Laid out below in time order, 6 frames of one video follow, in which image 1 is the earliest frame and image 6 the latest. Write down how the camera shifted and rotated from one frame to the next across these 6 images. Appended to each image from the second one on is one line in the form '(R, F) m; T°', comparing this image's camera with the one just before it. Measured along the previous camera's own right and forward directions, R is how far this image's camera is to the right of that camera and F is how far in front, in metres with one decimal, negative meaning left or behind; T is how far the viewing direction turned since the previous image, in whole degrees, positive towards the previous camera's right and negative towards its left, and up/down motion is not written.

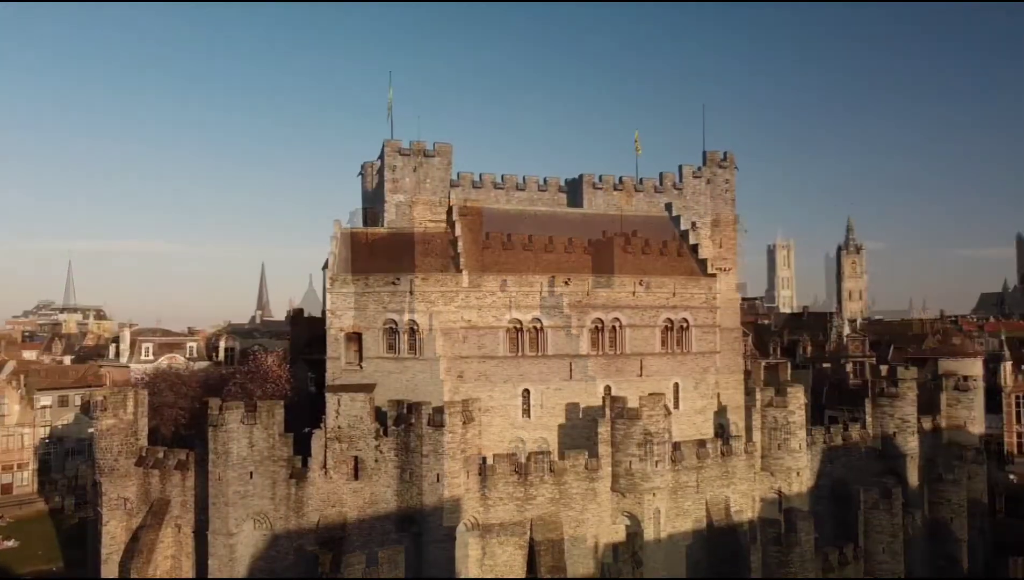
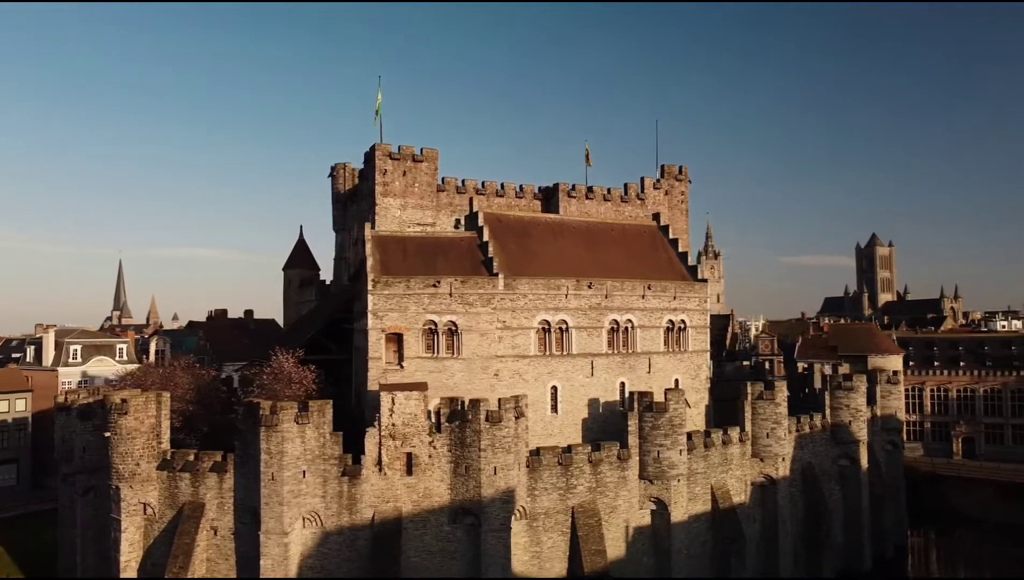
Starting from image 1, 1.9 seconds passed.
(-8.4, -1.5) m; +10°
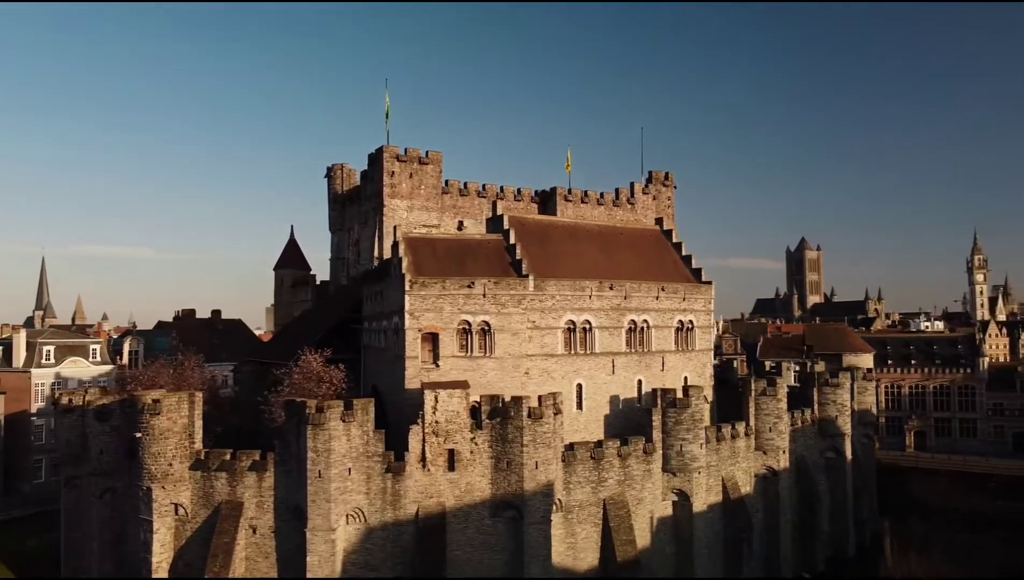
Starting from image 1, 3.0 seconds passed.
(-5.0, -1.1) m; +5°
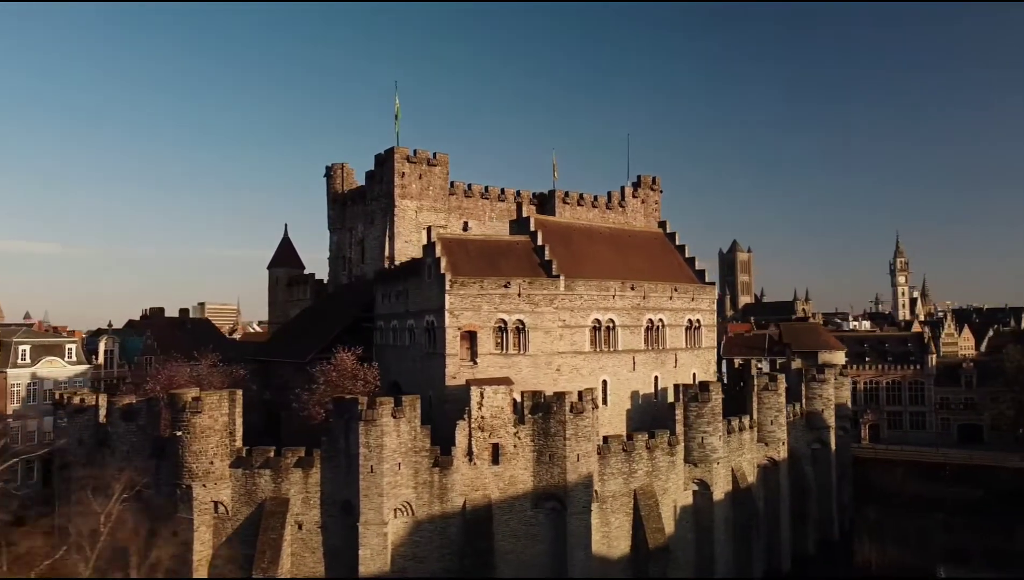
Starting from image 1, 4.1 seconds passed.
(-5.4, -1.3) m; +5°
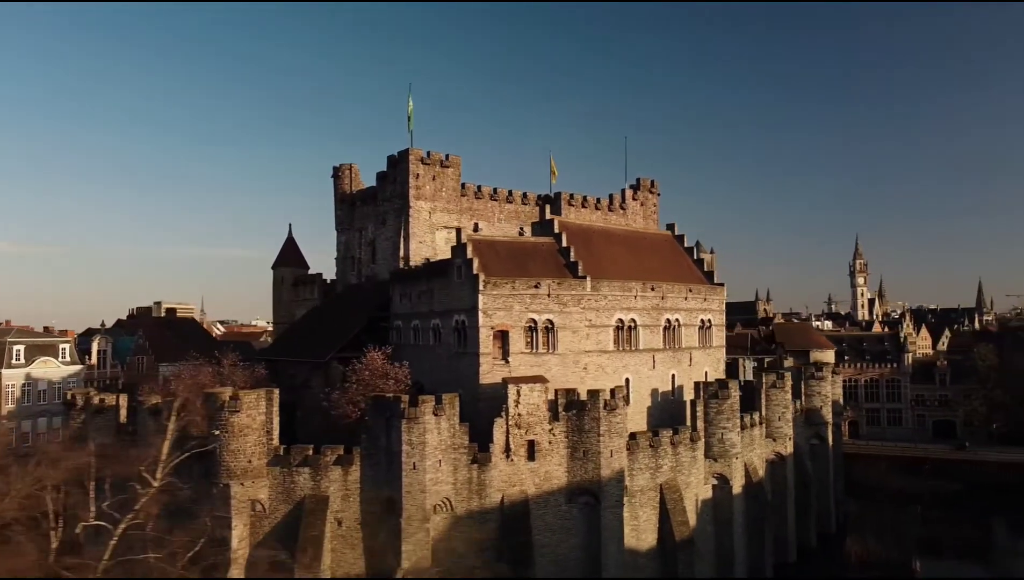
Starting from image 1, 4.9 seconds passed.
(-3.7, -0.9) m; +3°
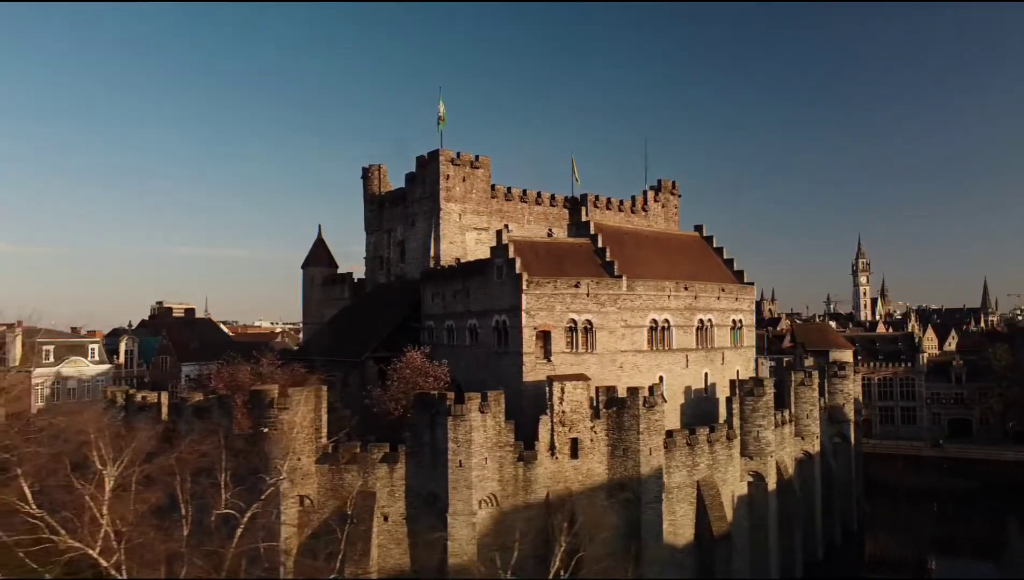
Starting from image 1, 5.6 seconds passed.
(-2.2, -0.8) m; 0°
